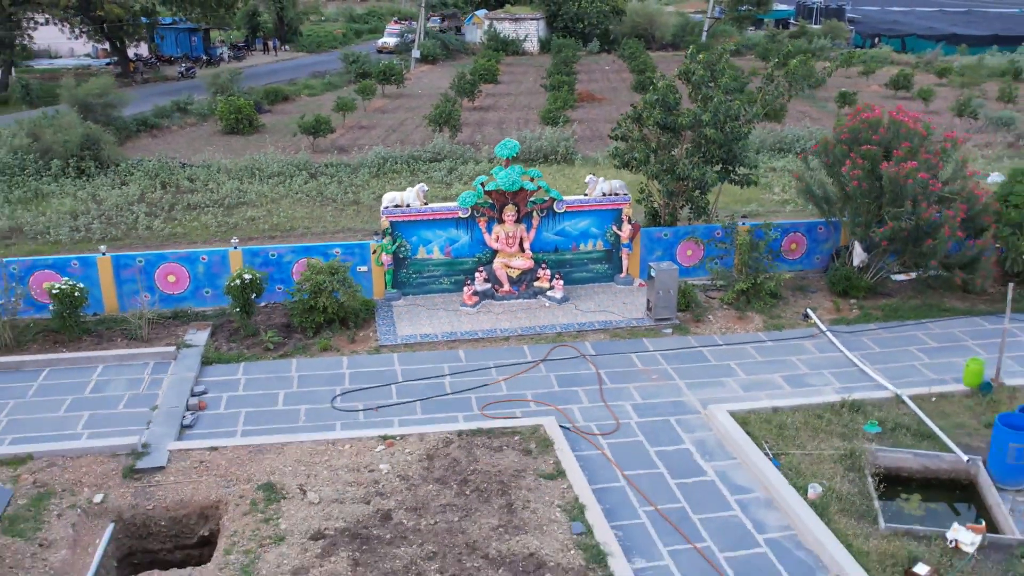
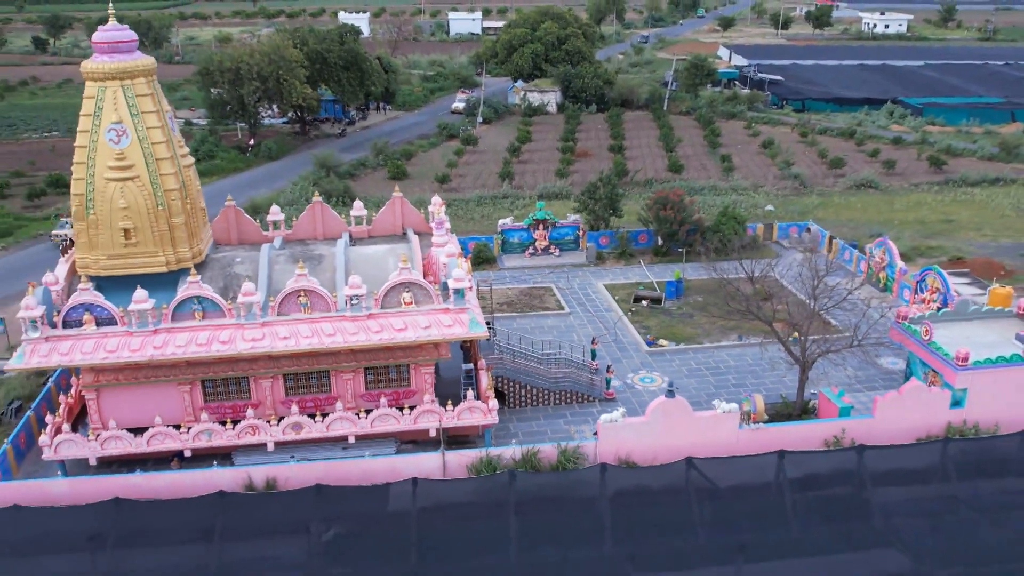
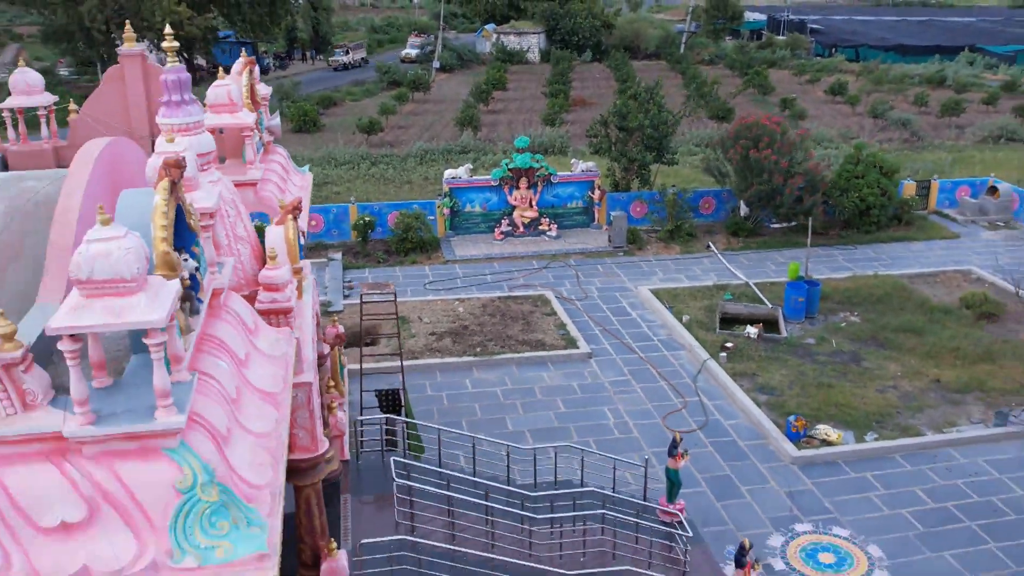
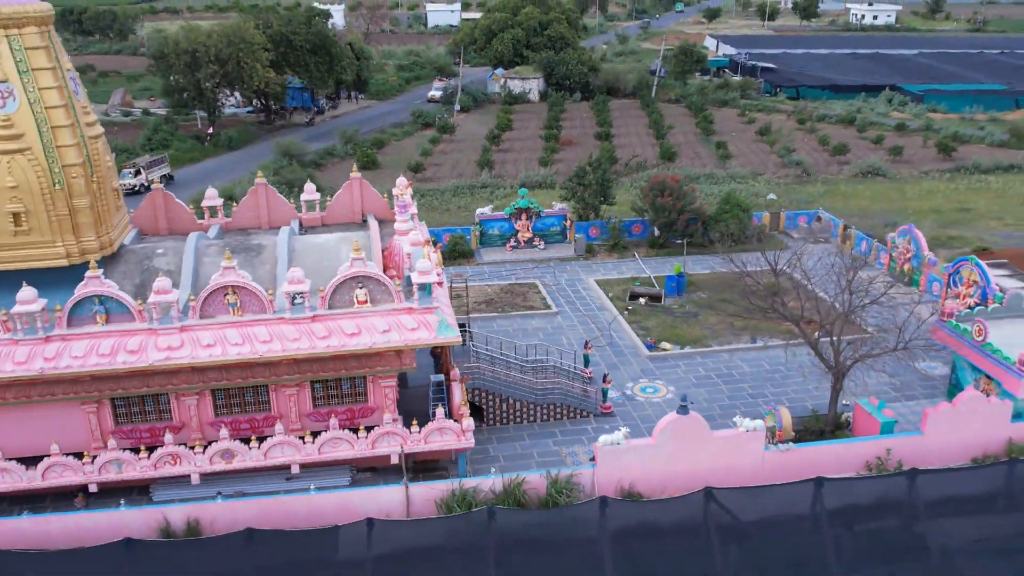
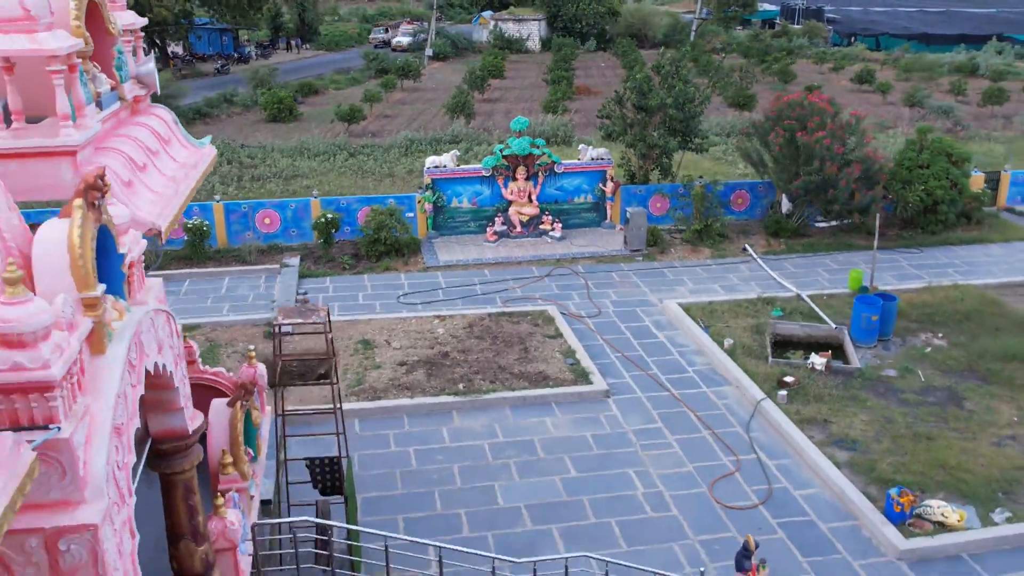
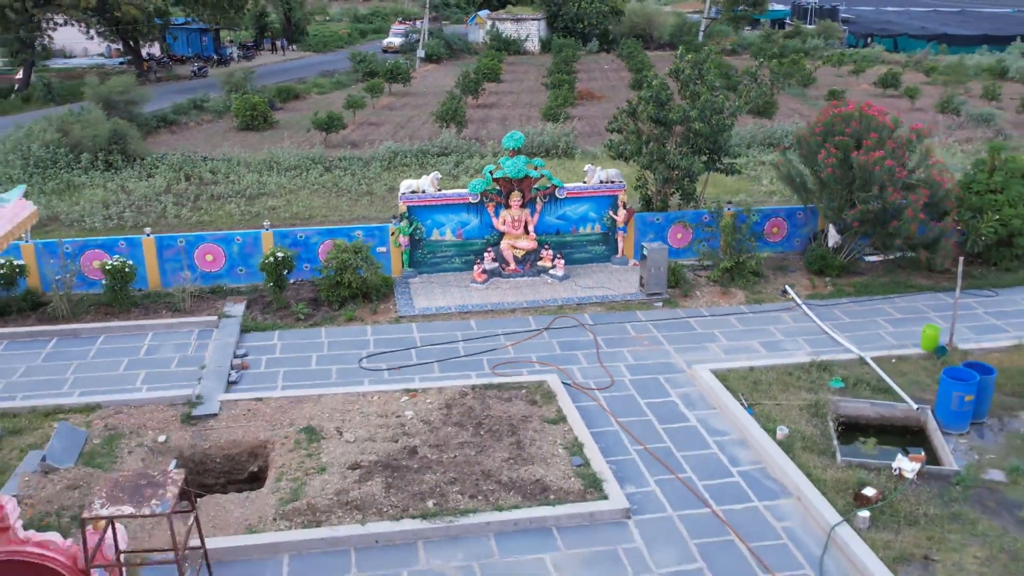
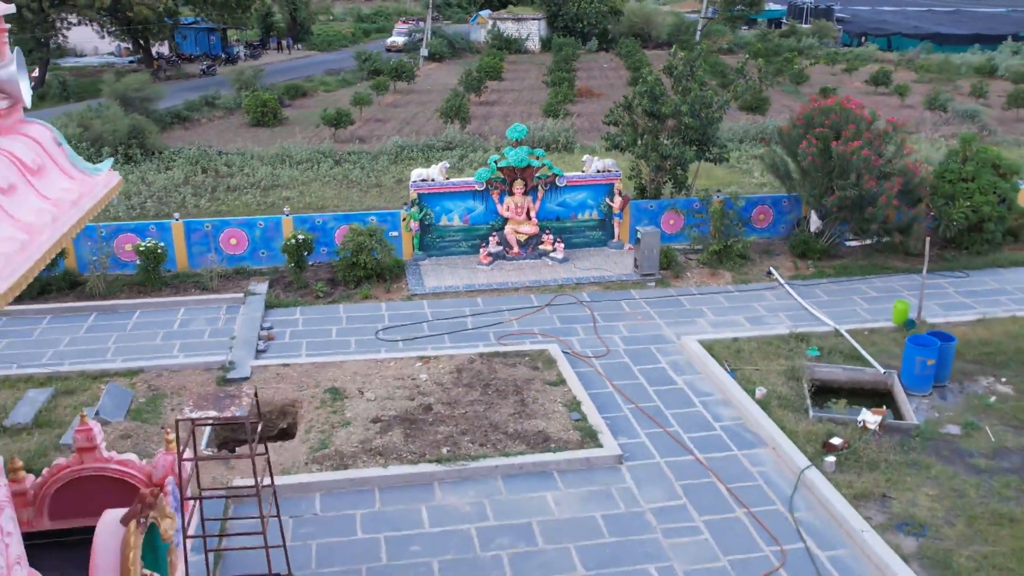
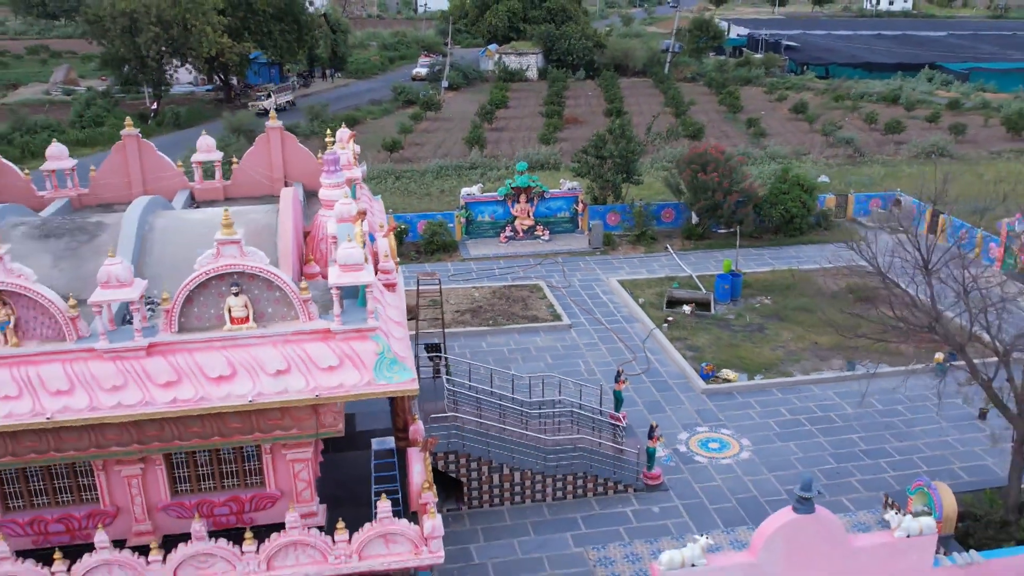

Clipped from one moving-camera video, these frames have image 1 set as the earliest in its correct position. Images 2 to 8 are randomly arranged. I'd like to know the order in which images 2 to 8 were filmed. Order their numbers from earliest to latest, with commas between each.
6, 7, 5, 3, 8, 4, 2
